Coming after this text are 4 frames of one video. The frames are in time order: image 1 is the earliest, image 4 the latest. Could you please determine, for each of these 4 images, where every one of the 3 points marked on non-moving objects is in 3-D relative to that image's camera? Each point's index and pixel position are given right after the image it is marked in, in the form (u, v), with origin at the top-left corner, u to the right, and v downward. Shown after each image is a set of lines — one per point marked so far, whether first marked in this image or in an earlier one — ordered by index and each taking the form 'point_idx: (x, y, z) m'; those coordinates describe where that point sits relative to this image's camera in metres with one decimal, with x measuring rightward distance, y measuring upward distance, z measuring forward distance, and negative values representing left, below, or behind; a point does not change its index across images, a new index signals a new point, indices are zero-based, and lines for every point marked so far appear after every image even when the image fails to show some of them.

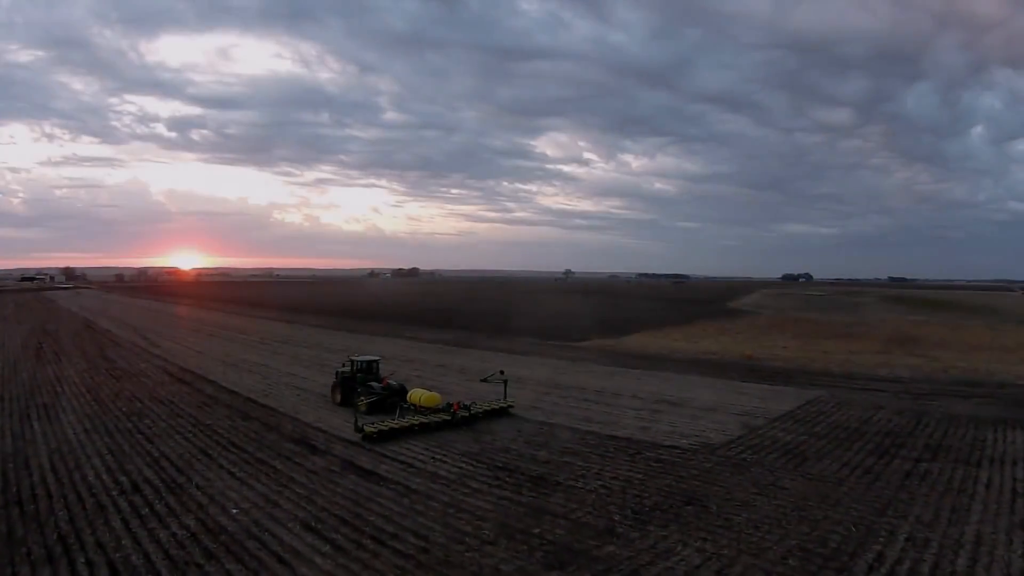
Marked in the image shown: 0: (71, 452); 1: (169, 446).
0: (-8.5, -3.2, +12.6) m
1: (-6.9, -3.2, +13.0) m
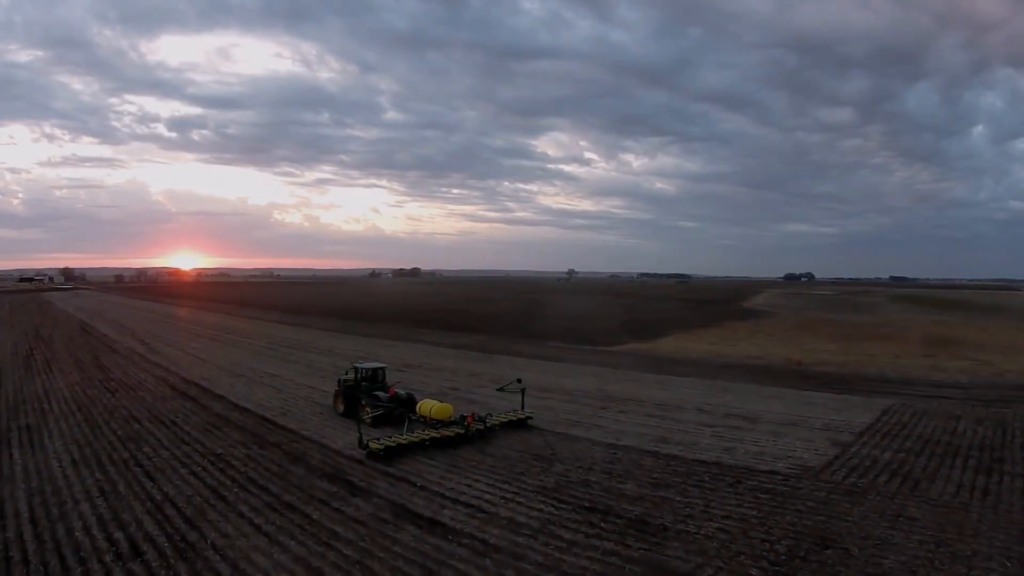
0: (-7.1, -3.2, +10.1) m
1: (-5.4, -3.2, +10.5) m
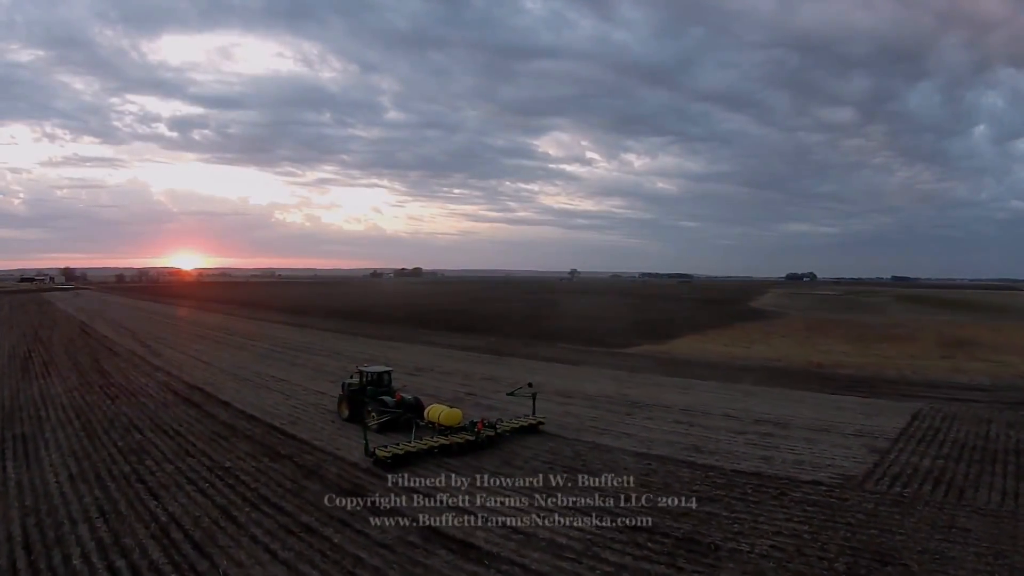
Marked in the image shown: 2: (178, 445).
0: (-6.5, -3.2, +9.2) m
1: (-4.9, -3.2, +9.6) m
2: (-6.4, -3.0, +12.5) m
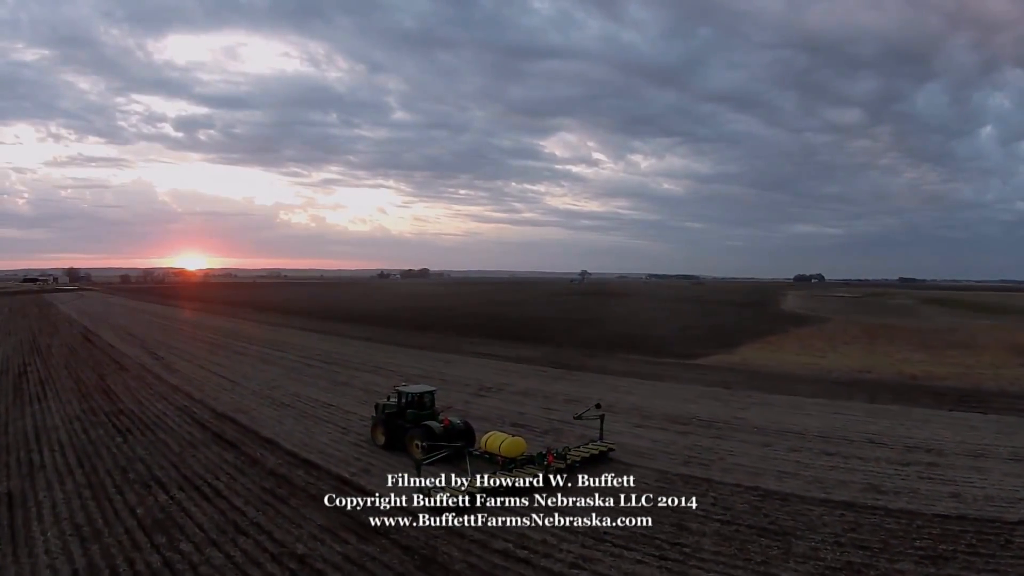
0: (-4.2, -3.2, +5.7) m
1: (-2.5, -3.2, +6.1) m
2: (-4.0, -3.1, +9.0) m
